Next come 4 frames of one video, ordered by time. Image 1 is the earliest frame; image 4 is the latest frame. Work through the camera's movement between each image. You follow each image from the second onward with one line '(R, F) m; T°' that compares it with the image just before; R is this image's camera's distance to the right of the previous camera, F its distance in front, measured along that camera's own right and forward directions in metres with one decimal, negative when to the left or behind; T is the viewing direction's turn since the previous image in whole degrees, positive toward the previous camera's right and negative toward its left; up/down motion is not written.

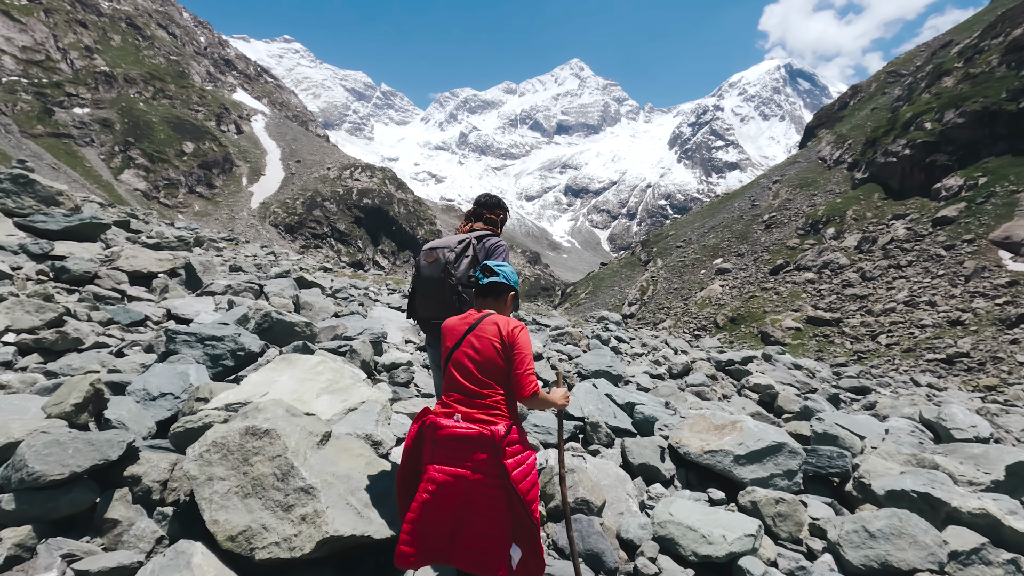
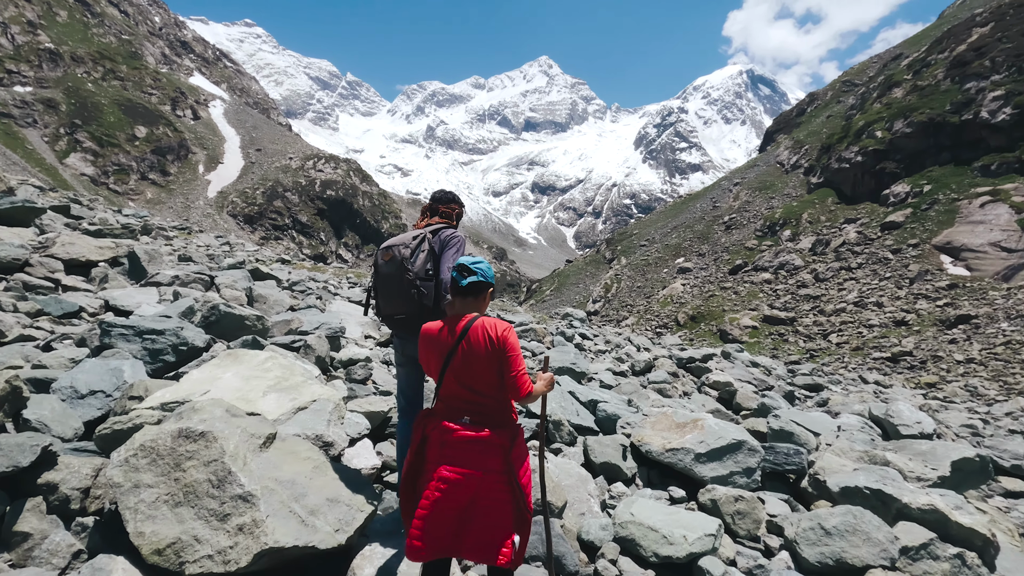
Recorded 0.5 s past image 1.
(0.0, +0.2) m; +4°
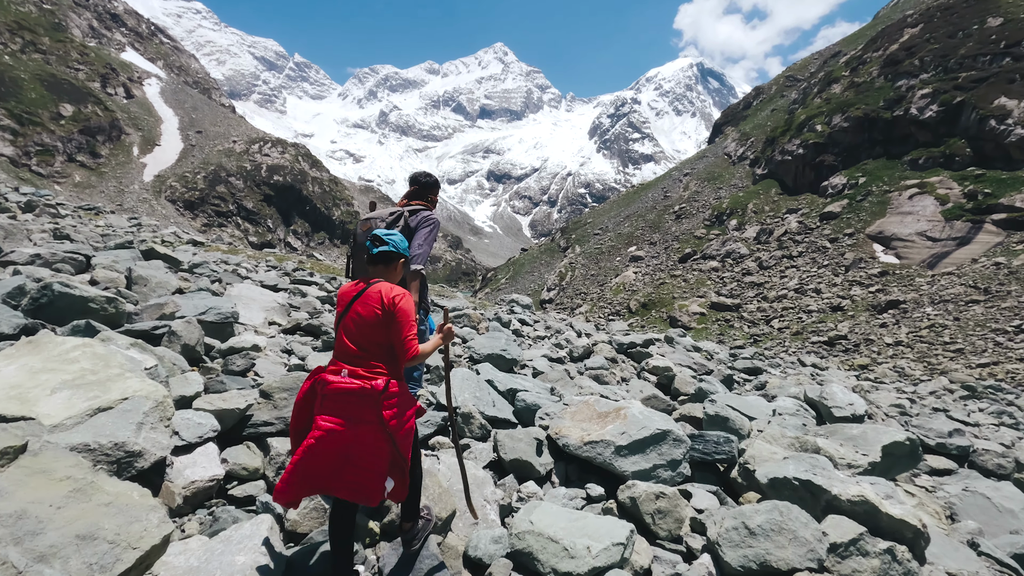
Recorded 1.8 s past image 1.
(+0.7, +0.8) m; +5°
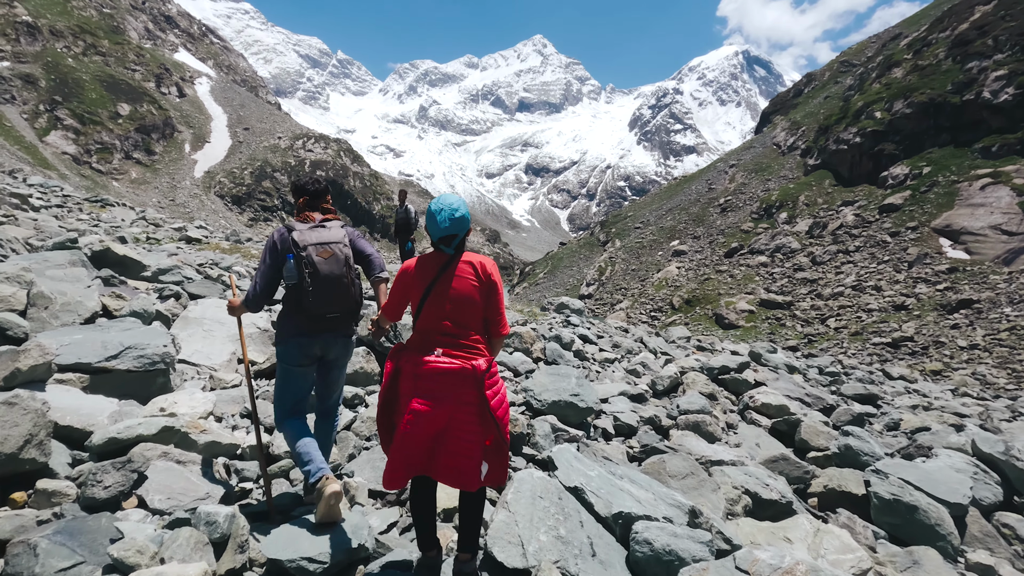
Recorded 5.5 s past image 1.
(-0.6, +3.5) m; -4°
